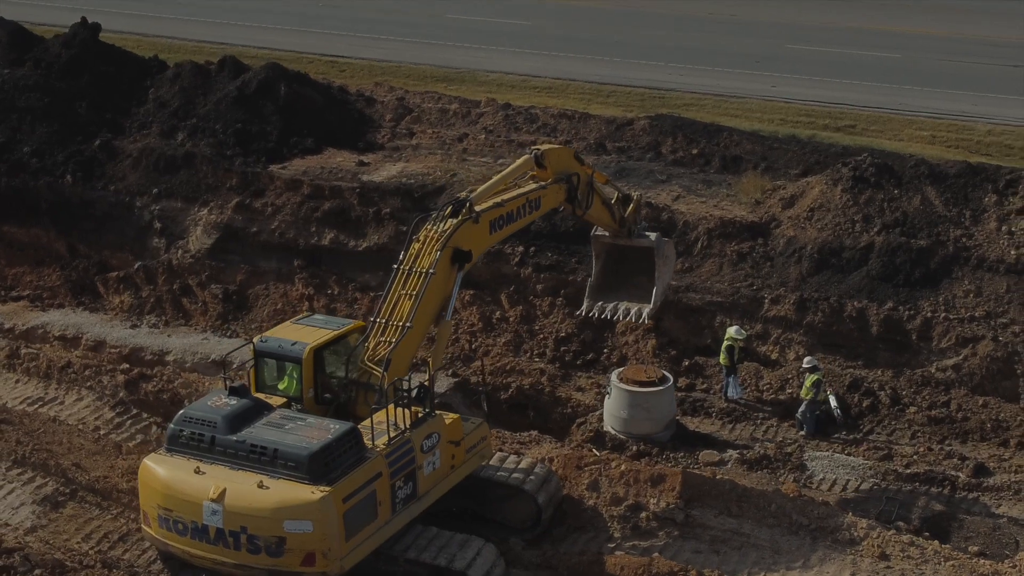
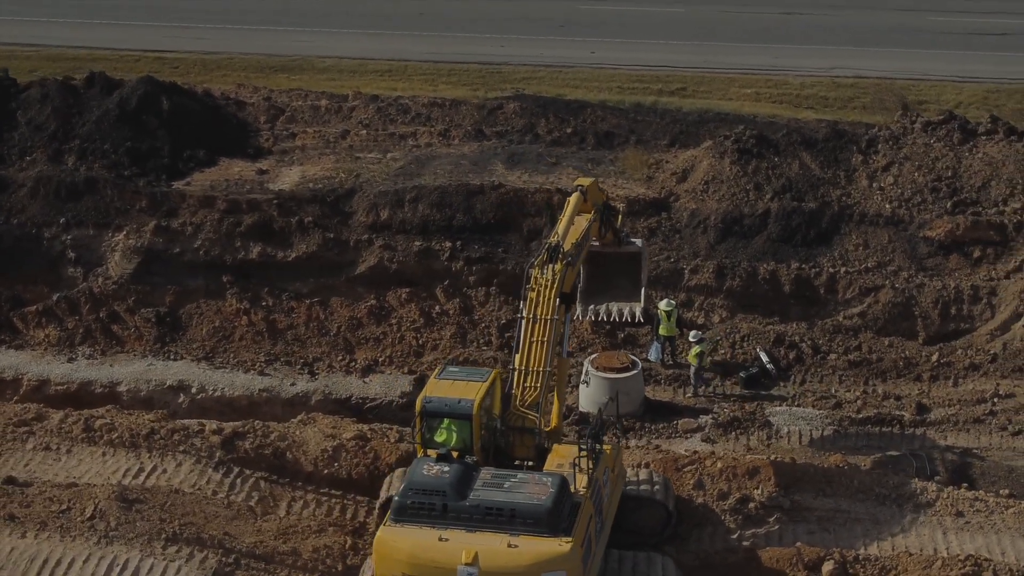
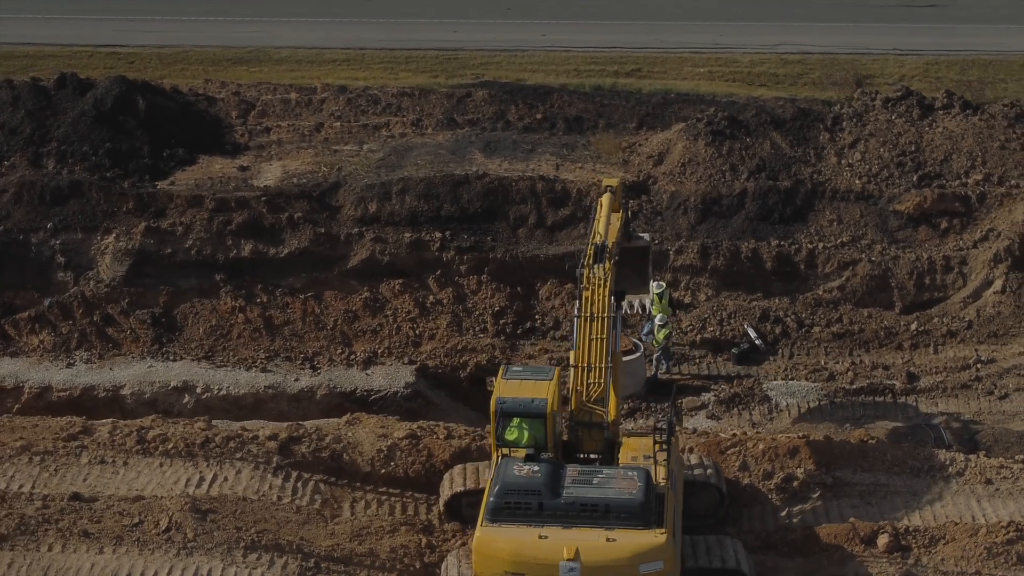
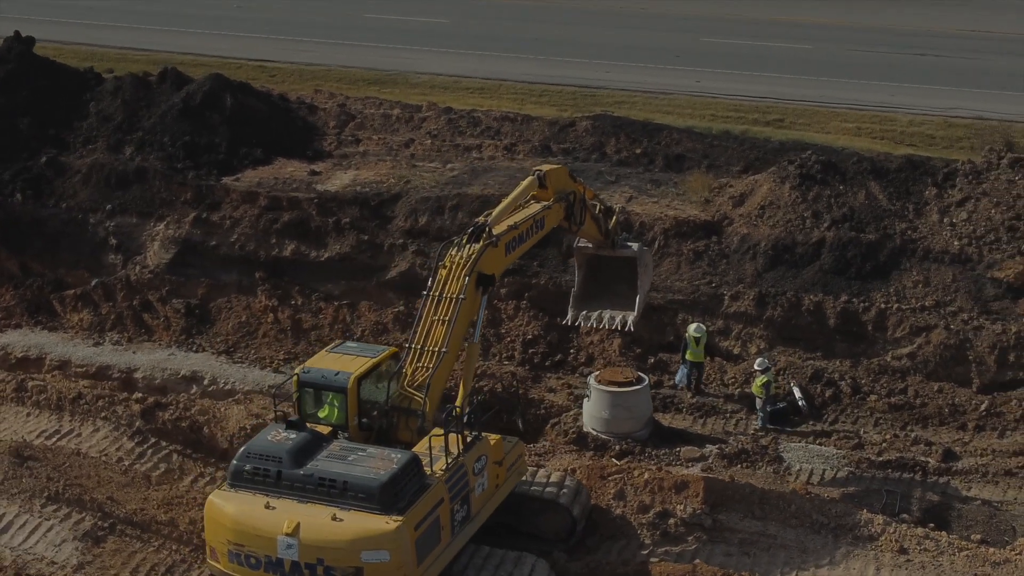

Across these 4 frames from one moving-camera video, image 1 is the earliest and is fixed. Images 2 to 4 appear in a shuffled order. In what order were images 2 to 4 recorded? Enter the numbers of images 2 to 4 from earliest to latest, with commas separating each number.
4, 2, 3
